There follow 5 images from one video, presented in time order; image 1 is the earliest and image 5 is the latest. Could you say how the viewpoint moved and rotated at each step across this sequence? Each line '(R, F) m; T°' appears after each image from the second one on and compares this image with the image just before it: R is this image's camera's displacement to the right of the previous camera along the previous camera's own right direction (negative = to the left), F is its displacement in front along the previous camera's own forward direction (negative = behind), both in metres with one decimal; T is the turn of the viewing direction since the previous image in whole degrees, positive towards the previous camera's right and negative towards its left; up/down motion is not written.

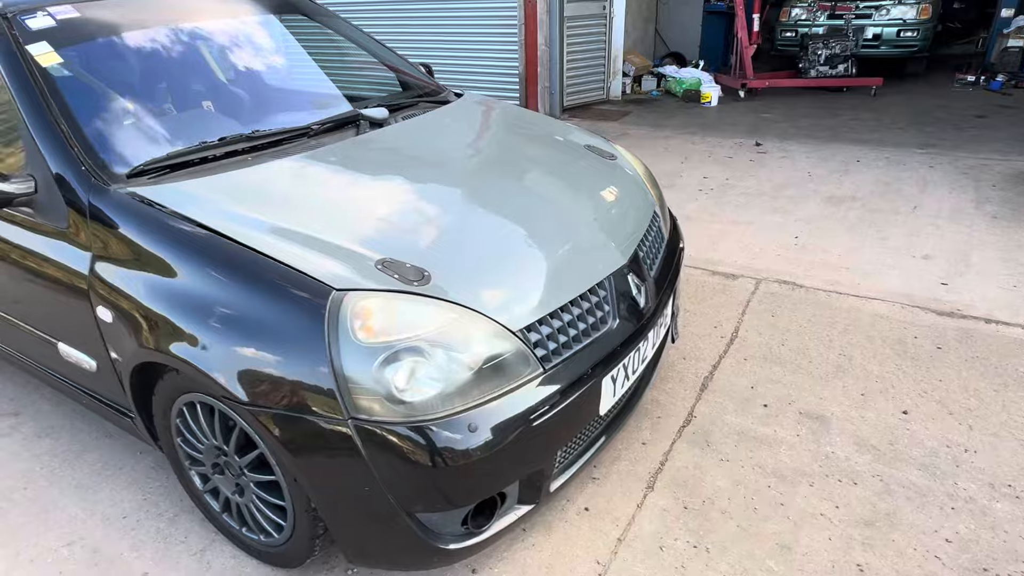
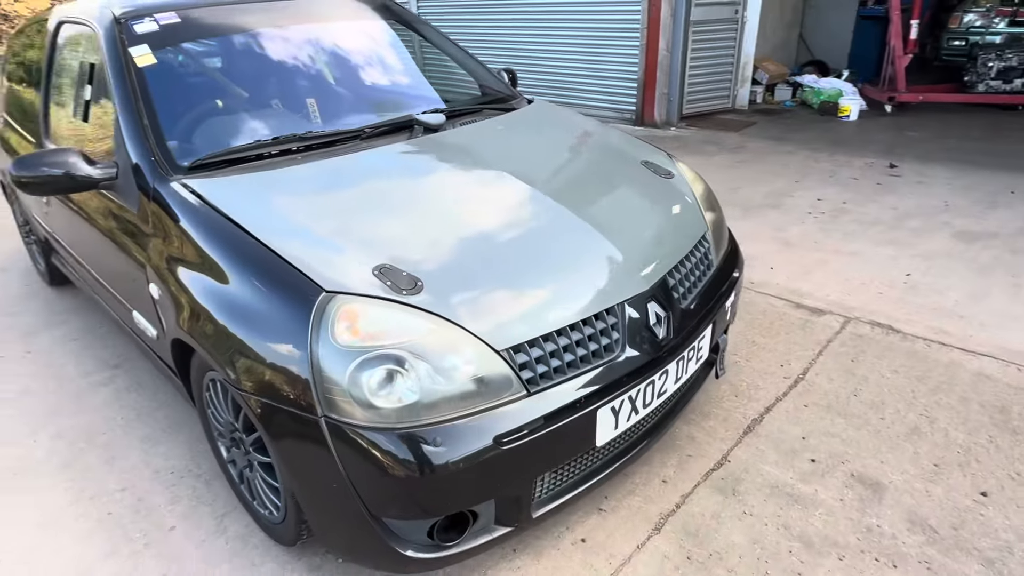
(+0.3, +0.1) m; -12°
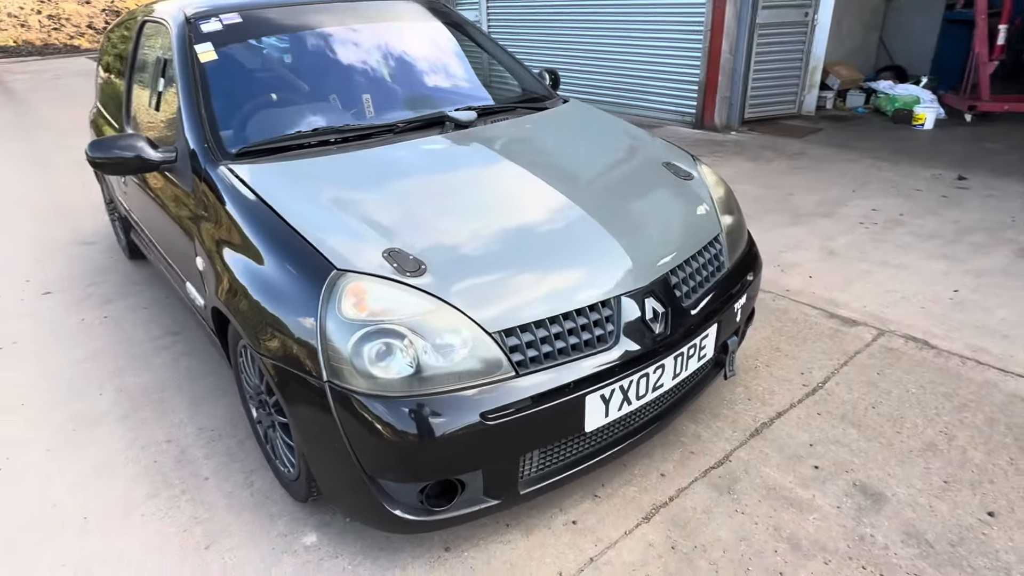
(+0.2, -0.1) m; -6°
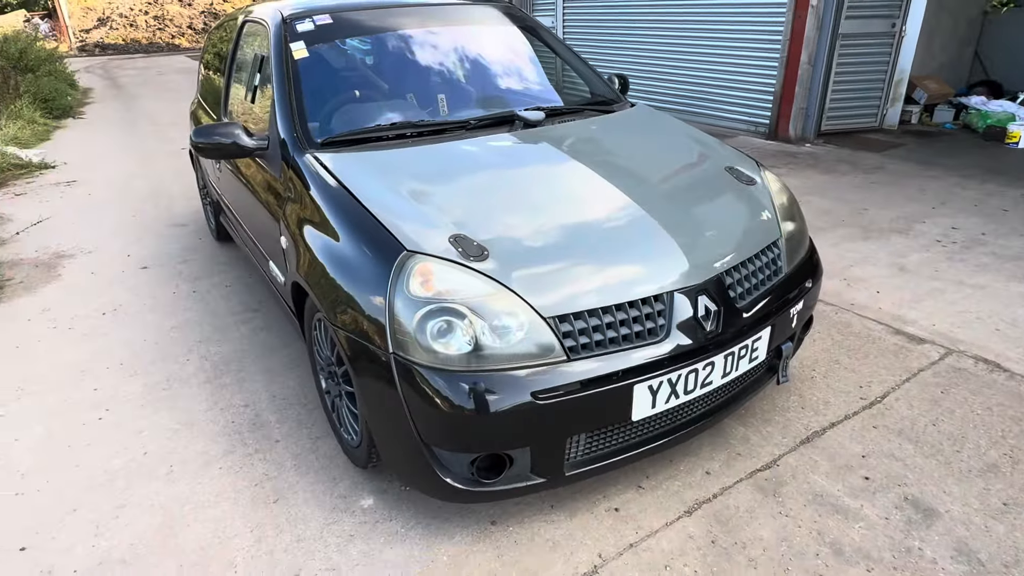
(0.0, -0.1) m; -6°
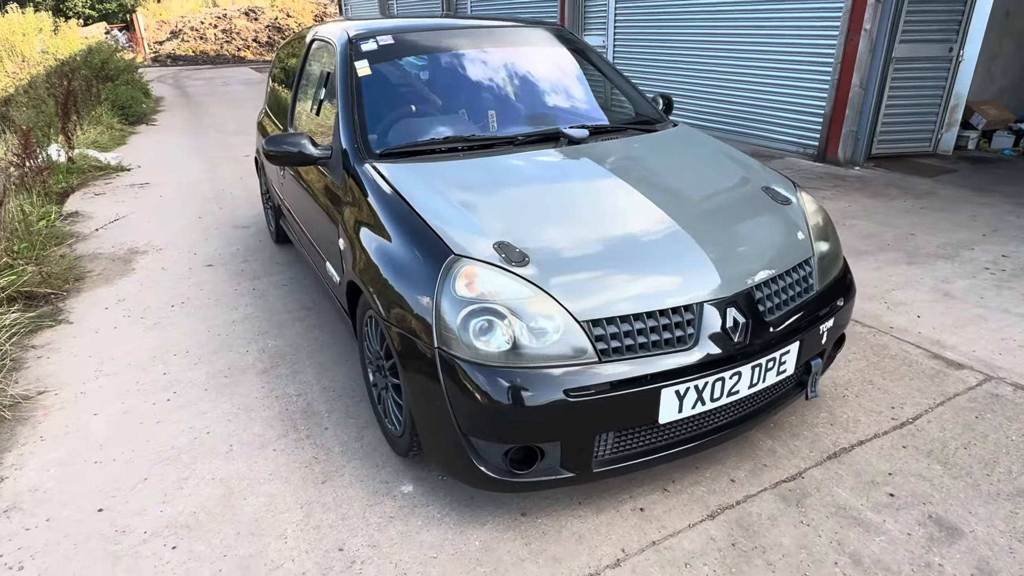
(0.0, -0.1) m; -4°
